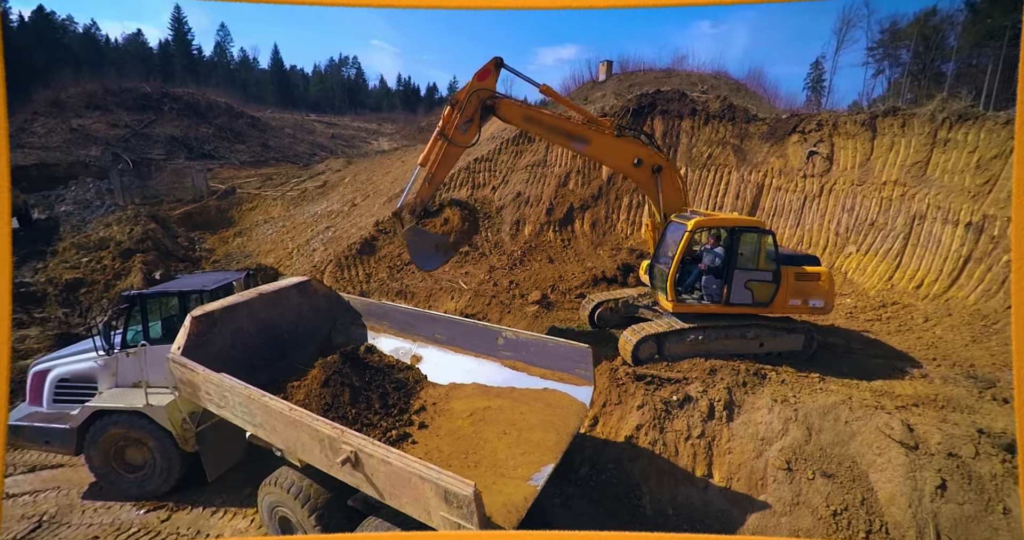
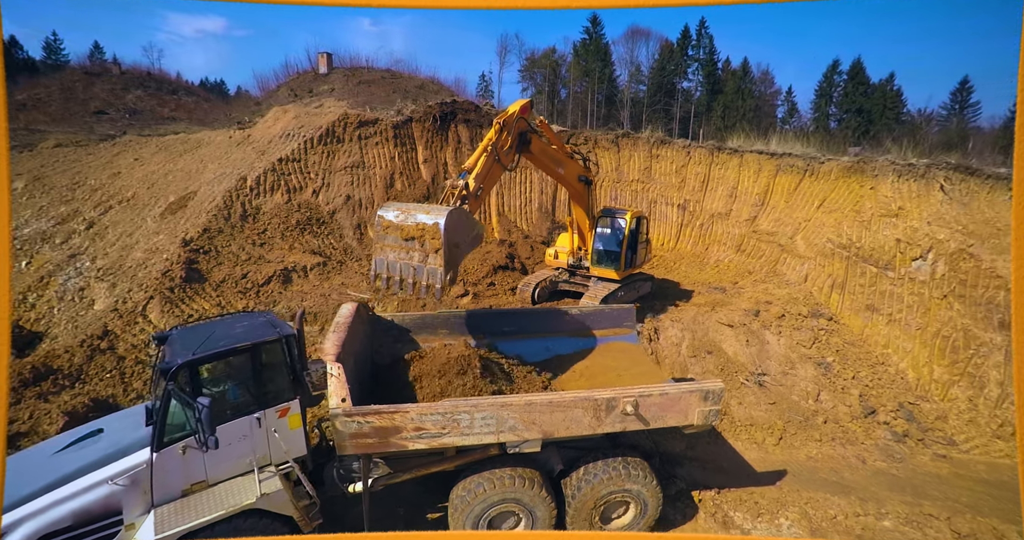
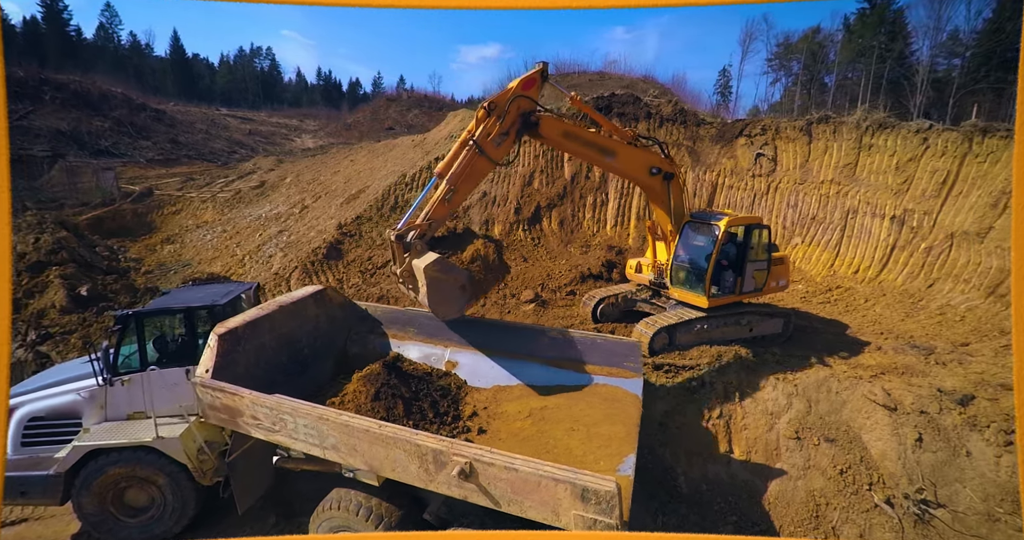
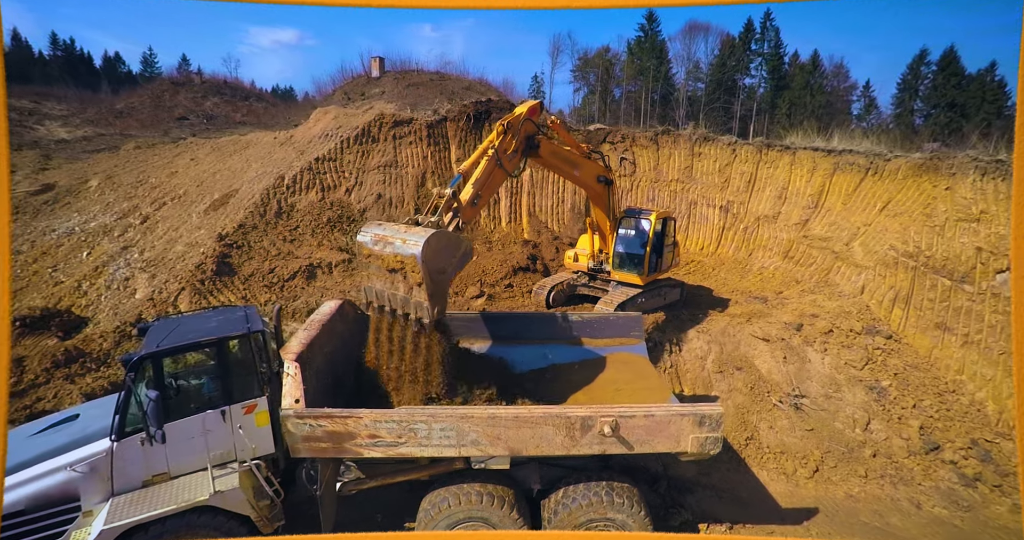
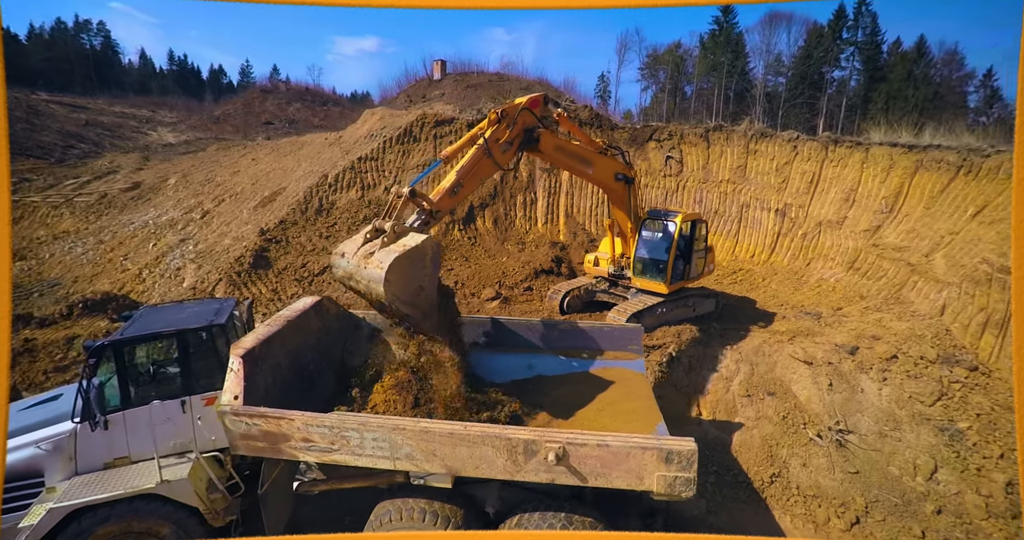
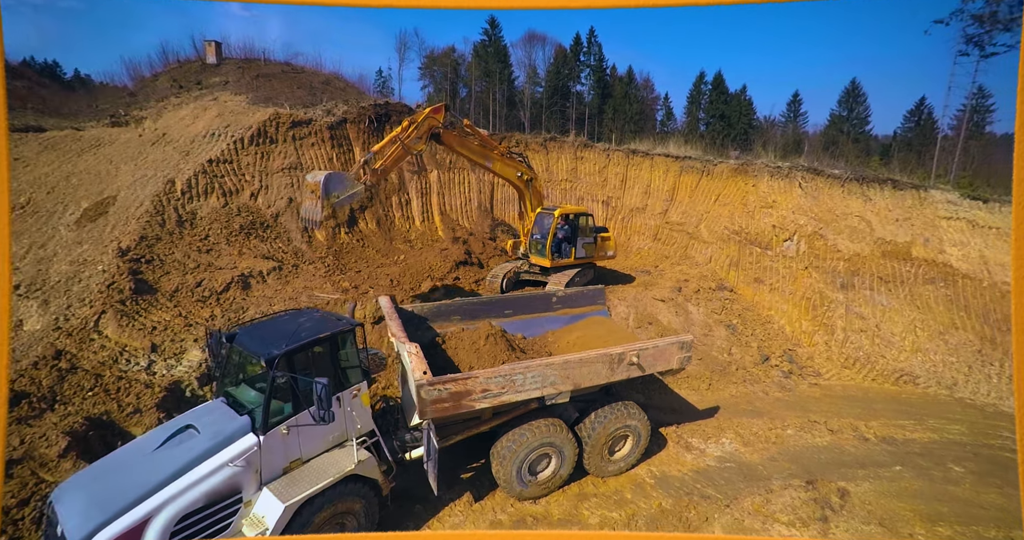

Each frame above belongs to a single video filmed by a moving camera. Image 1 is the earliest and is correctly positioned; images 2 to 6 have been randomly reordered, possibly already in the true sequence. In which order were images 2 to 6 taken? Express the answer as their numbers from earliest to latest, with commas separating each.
3, 5, 4, 2, 6
